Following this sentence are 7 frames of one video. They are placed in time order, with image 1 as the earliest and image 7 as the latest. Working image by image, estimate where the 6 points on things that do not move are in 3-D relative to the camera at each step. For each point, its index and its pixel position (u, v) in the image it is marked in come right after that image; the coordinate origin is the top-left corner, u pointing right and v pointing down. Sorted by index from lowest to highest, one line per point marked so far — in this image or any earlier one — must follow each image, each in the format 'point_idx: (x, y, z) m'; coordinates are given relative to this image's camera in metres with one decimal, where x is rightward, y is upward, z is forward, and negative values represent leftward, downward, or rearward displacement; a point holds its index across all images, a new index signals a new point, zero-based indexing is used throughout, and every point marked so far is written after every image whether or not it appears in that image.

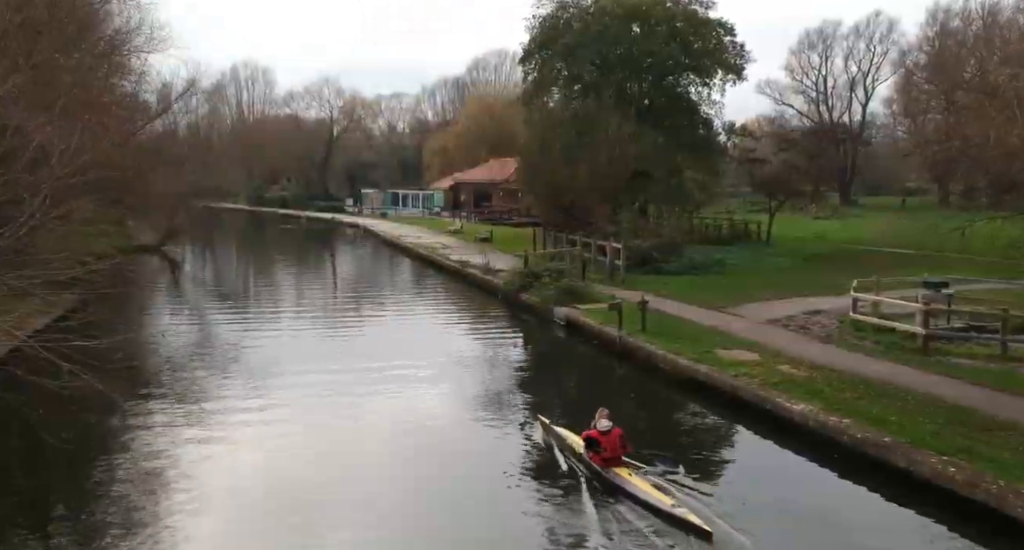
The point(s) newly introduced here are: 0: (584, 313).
0: (+1.5, -0.8, +18.3) m
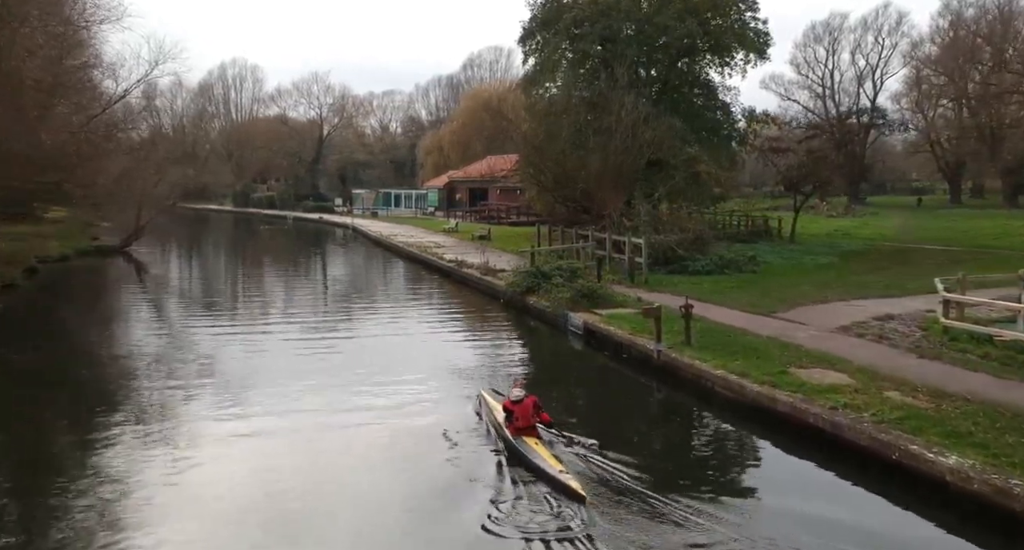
0: (+1.6, -0.8, +15.5) m
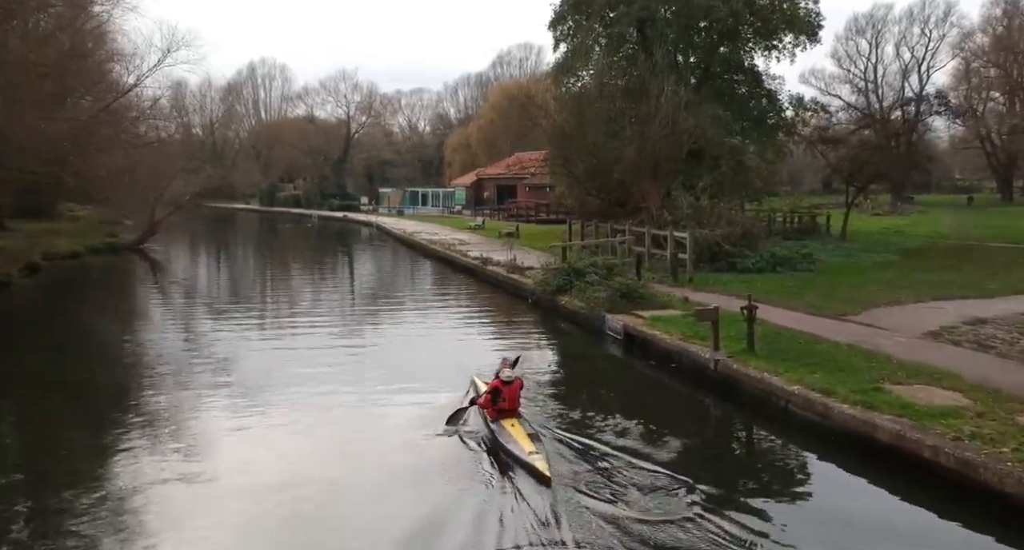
0: (+2.0, -0.7, +13.8) m
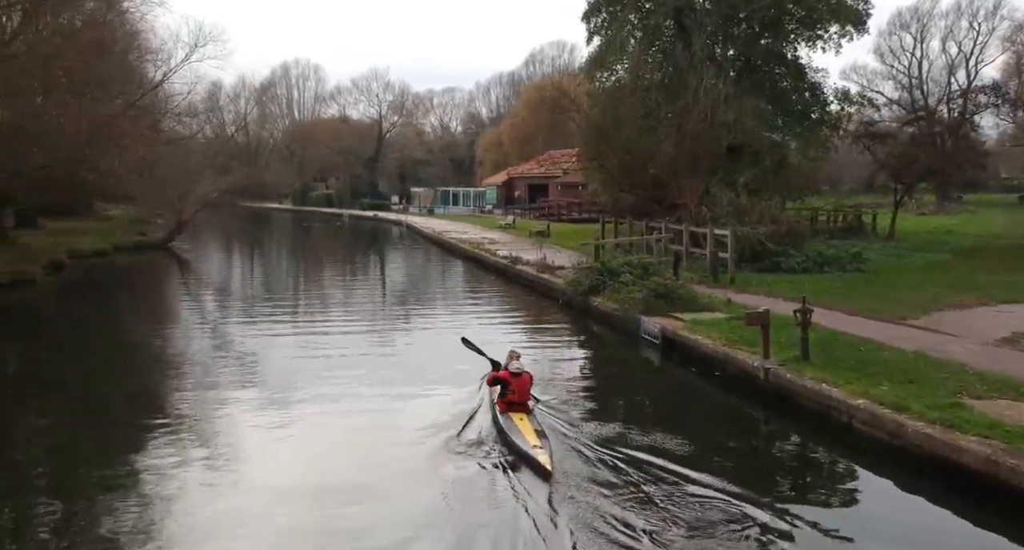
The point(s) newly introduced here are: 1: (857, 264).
0: (+2.4, -0.7, +12.8) m
1: (+6.4, +0.2, +17.2) m
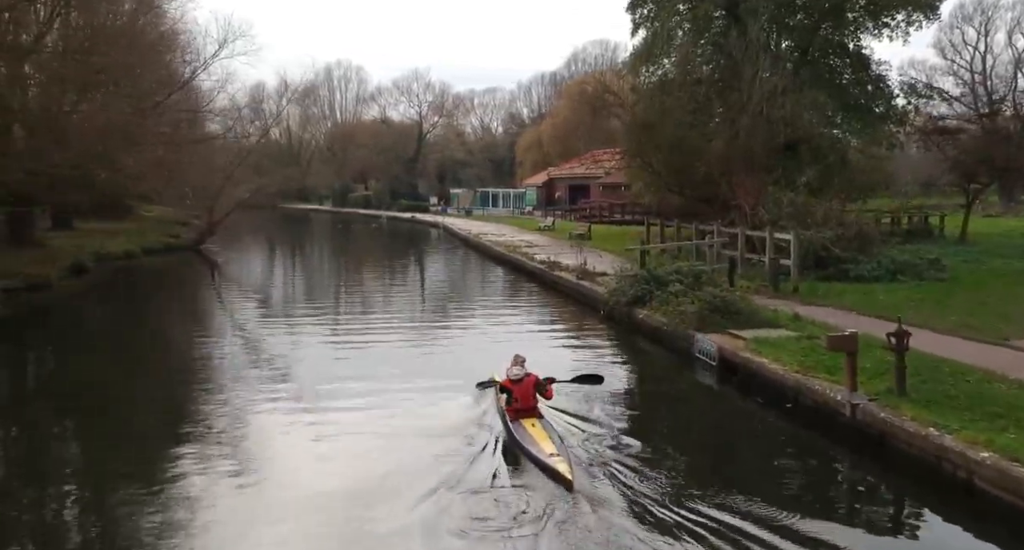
0: (+2.8, -0.8, +11.3) m
1: (+7.1, +0.1, +15.5) m
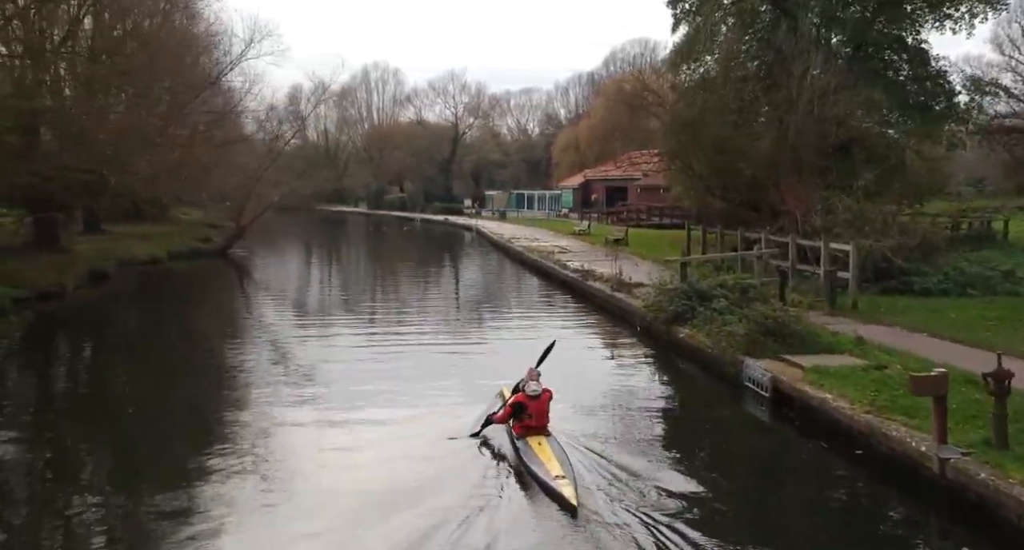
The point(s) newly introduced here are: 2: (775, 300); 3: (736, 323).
0: (+3.1, -1.0, +10.1) m
1: (+7.5, -0.1, +14.1) m
2: (+3.7, -0.3, +12.9) m
3: (+2.9, -0.5, +12.0) m
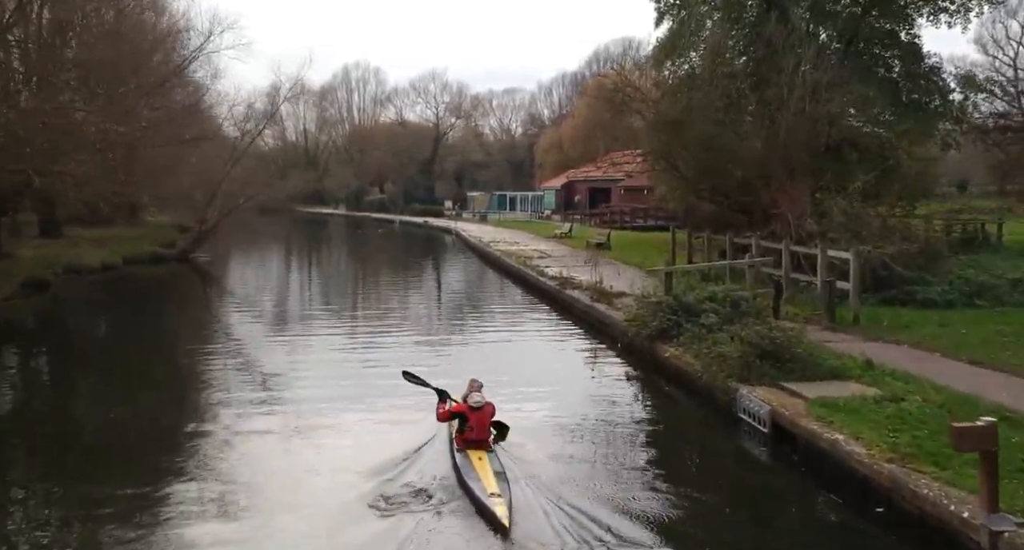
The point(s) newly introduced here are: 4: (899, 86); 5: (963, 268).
0: (+2.8, -1.1, +9.0) m
1: (+7.1, -0.3, +13.1) m
2: (+3.3, -0.5, +11.8) m
3: (+2.5, -0.6, +10.8) m
4: (+8.4, +4.1, +19.9) m
5: (+7.2, +0.1, +14.9) m
